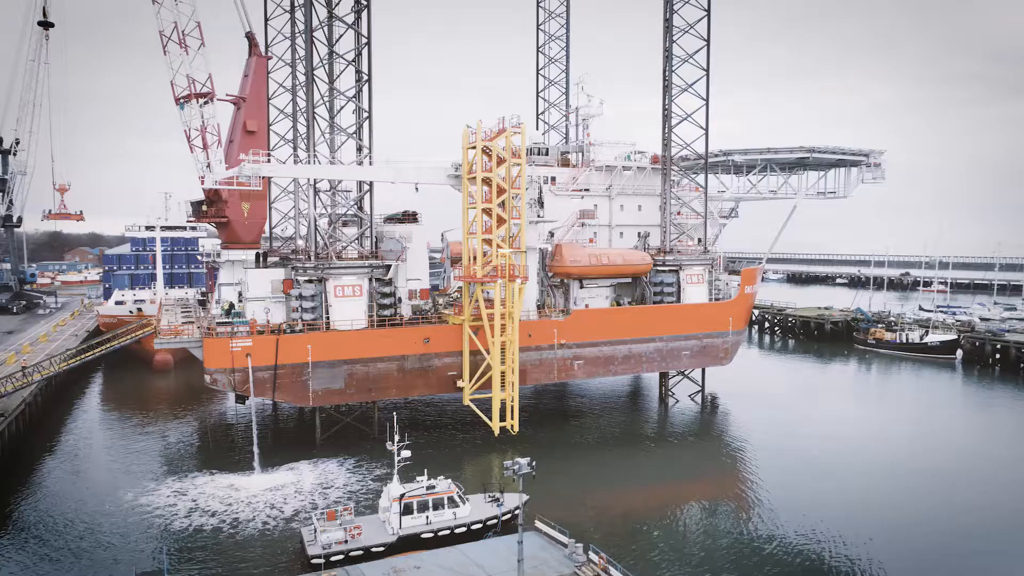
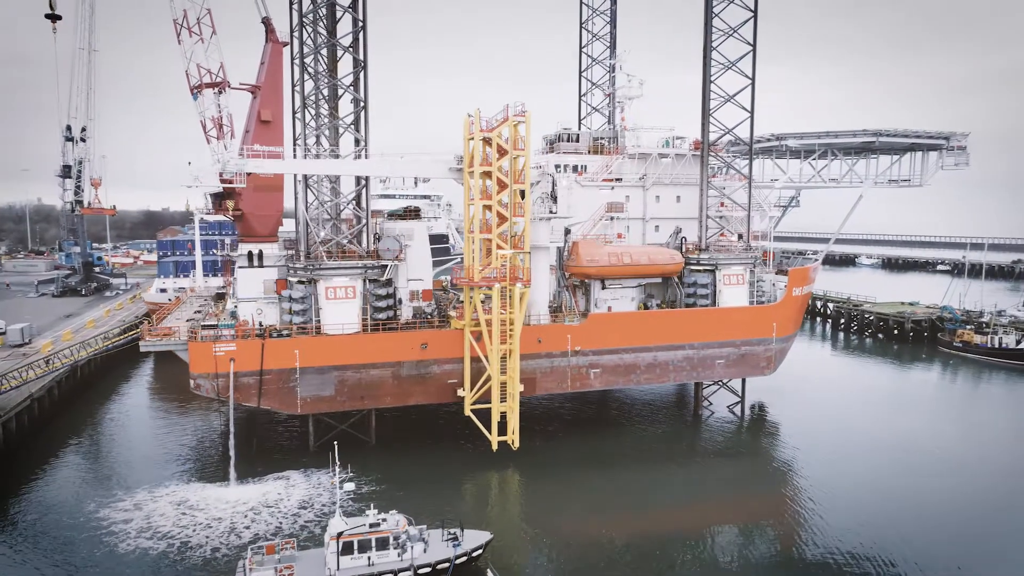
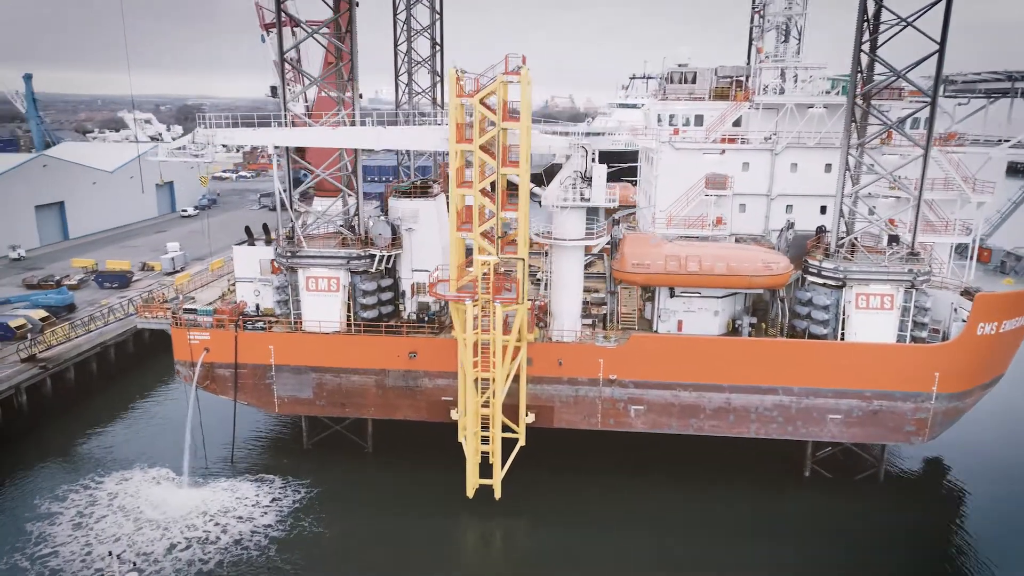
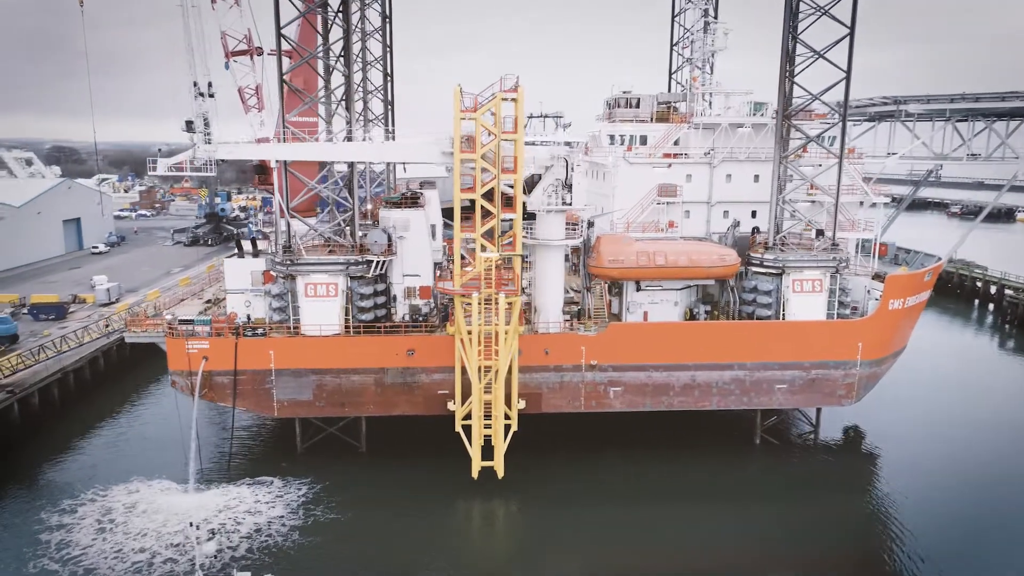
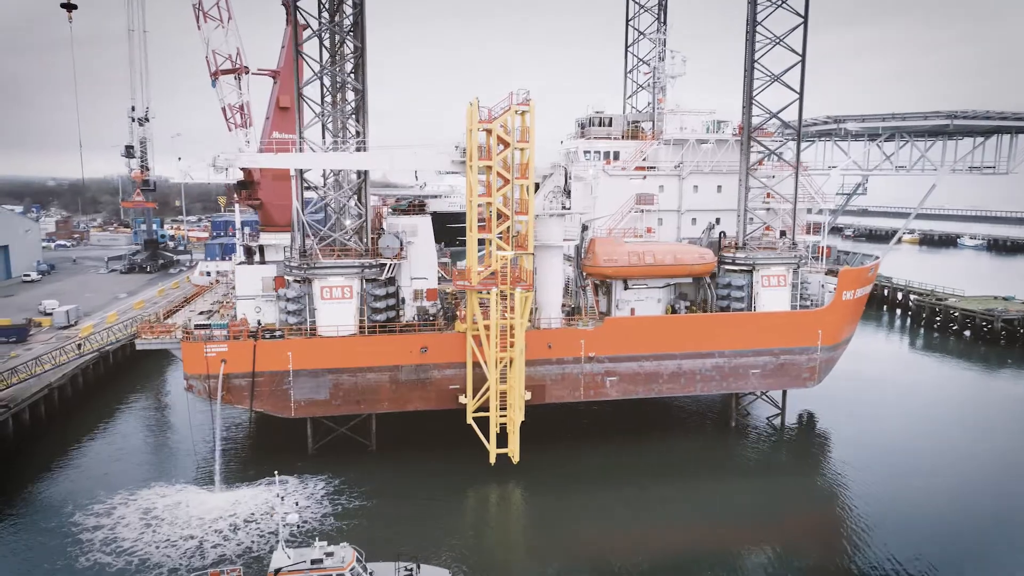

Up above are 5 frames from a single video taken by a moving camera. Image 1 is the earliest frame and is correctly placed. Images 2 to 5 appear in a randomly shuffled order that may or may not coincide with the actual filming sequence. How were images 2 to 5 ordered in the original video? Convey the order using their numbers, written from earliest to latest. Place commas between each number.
2, 5, 4, 3
